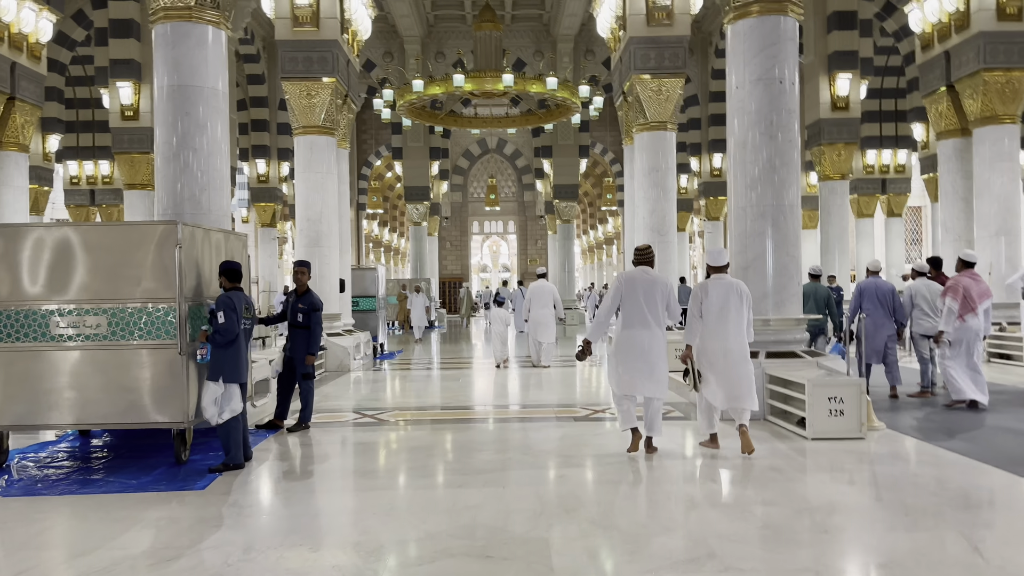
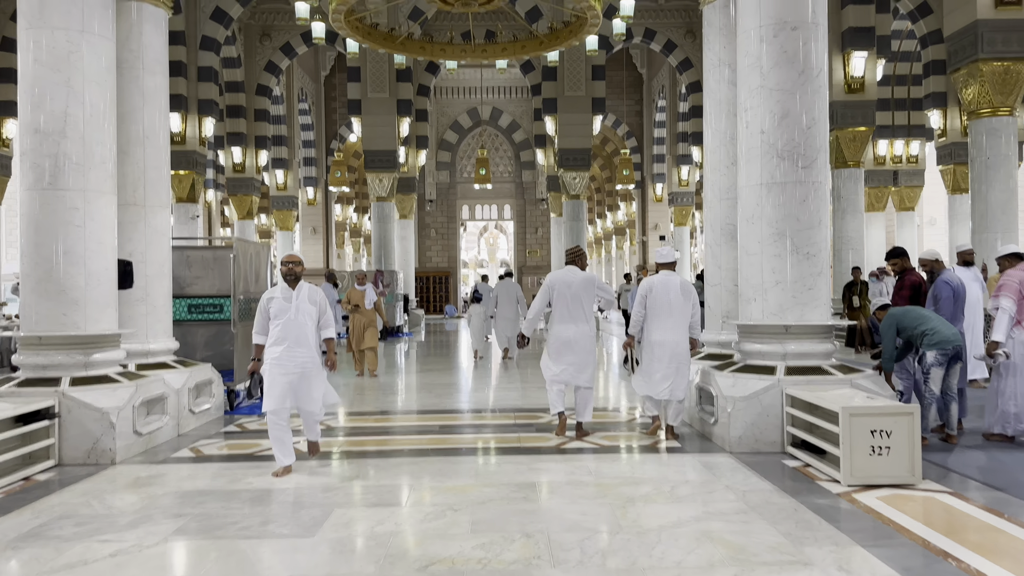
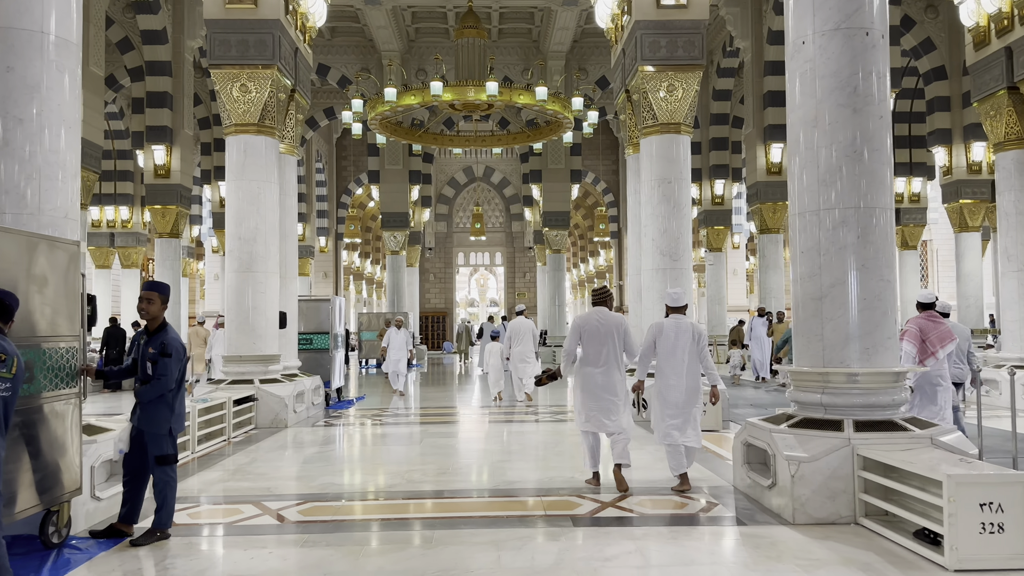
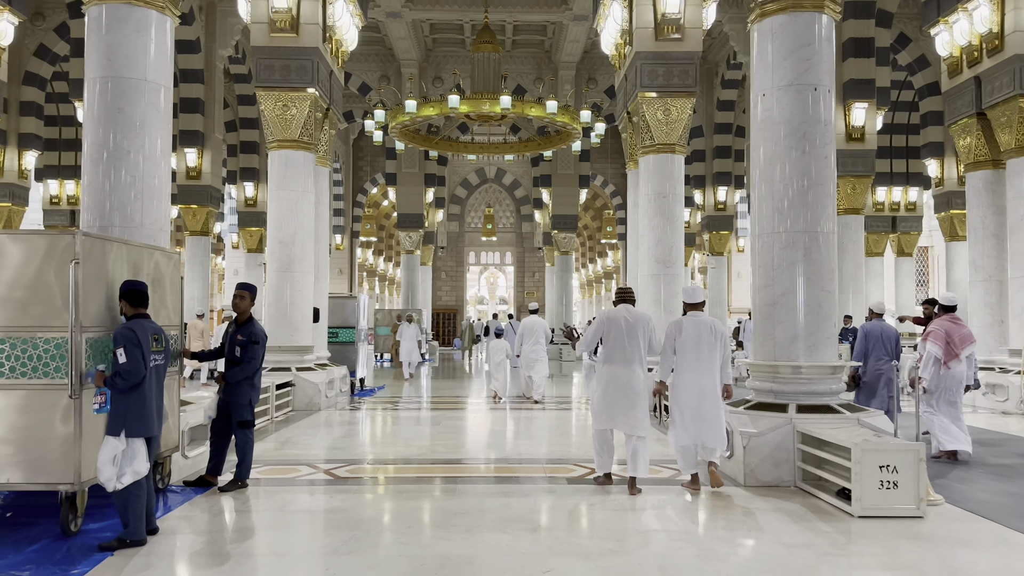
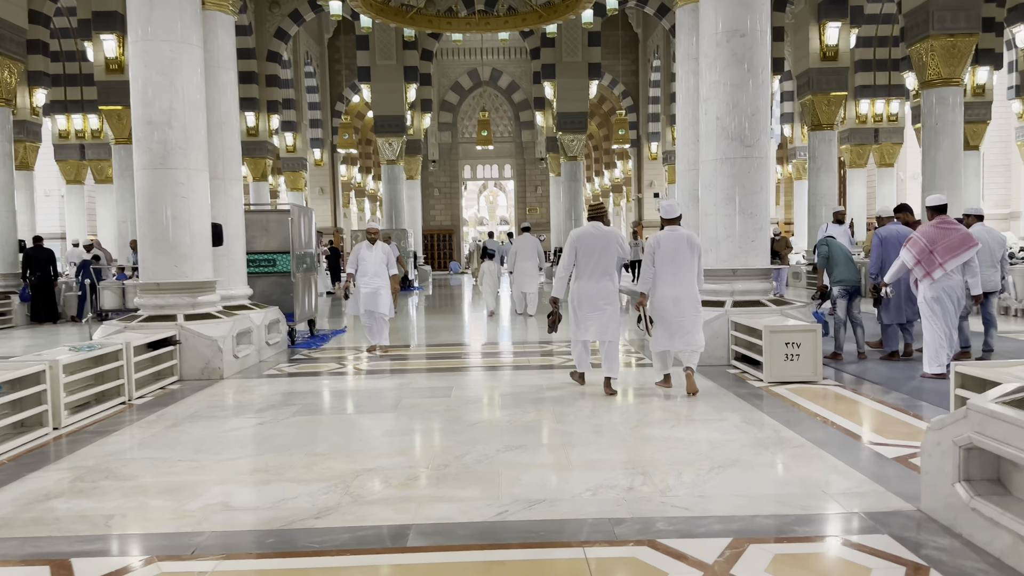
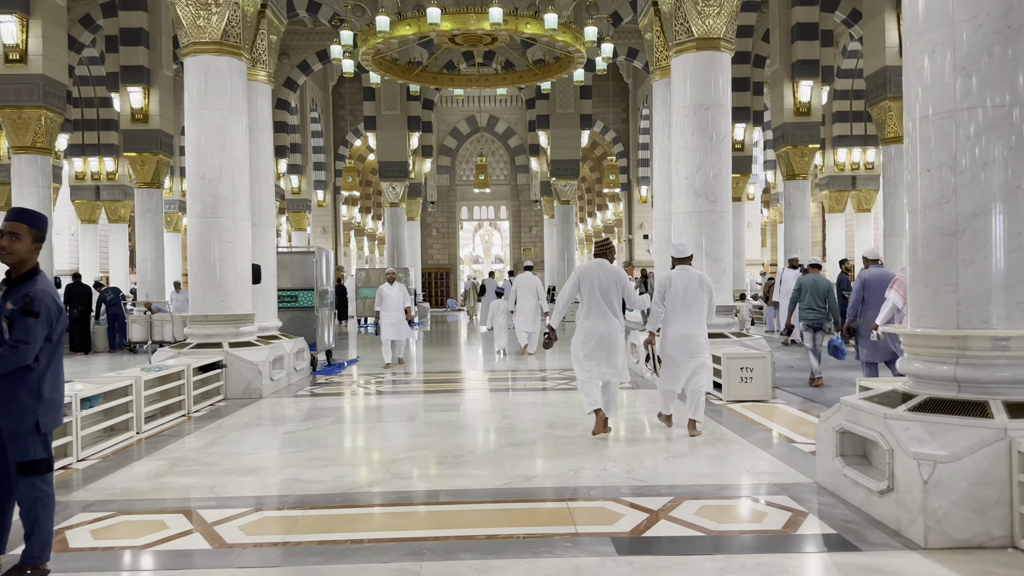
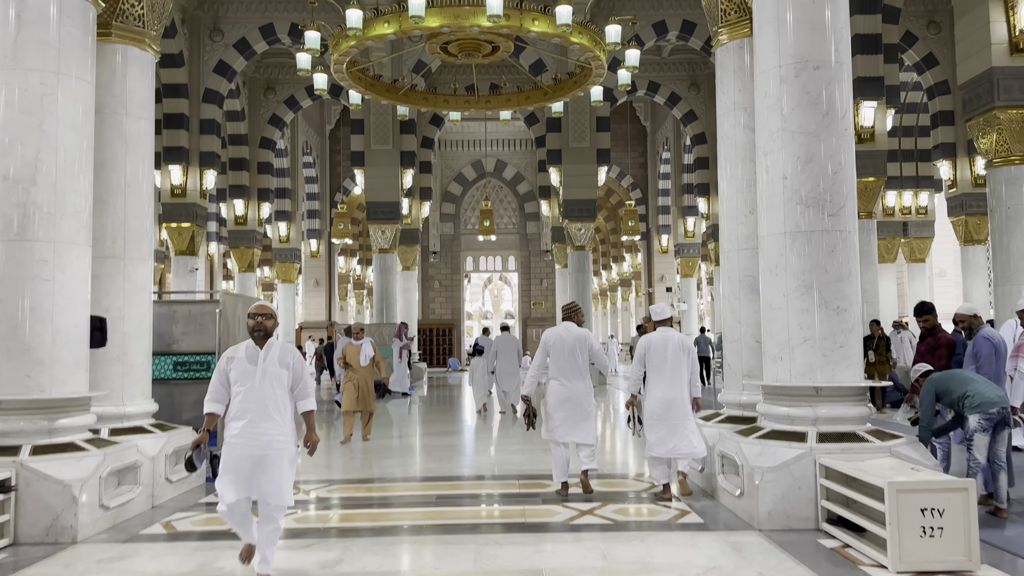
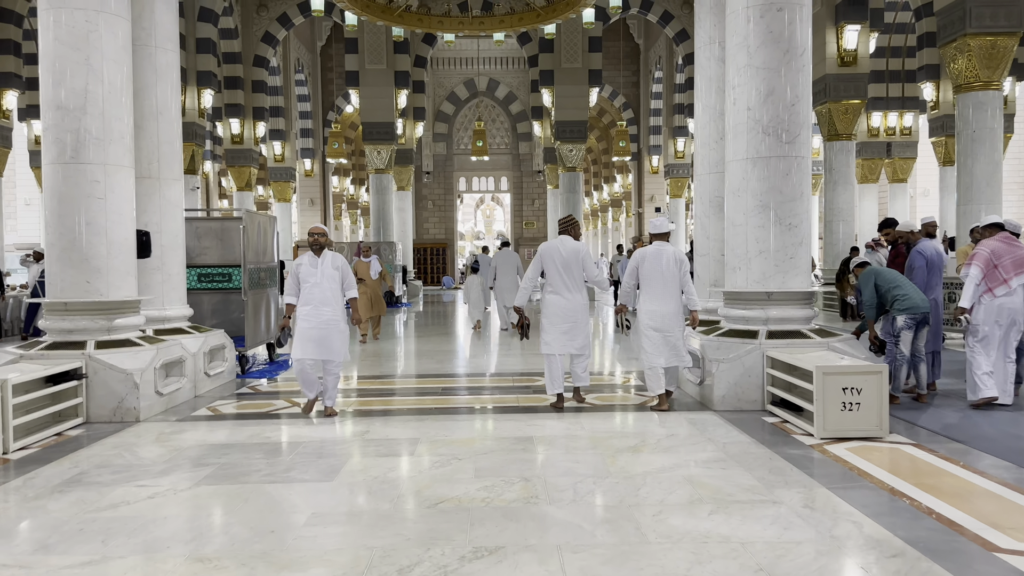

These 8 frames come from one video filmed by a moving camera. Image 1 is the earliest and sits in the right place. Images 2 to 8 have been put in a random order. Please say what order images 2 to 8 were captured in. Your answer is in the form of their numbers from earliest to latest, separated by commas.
4, 3, 6, 5, 8, 2, 7
